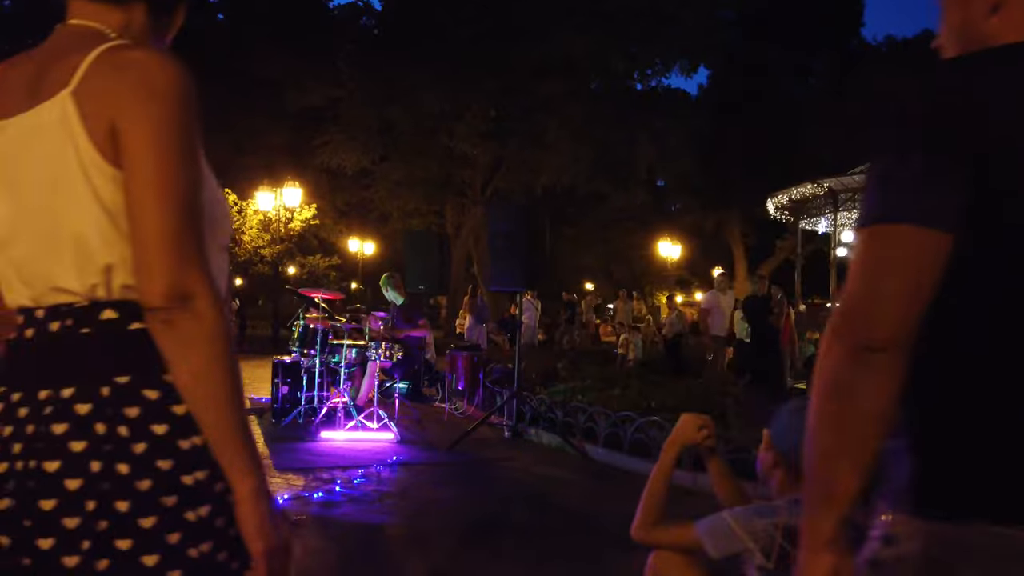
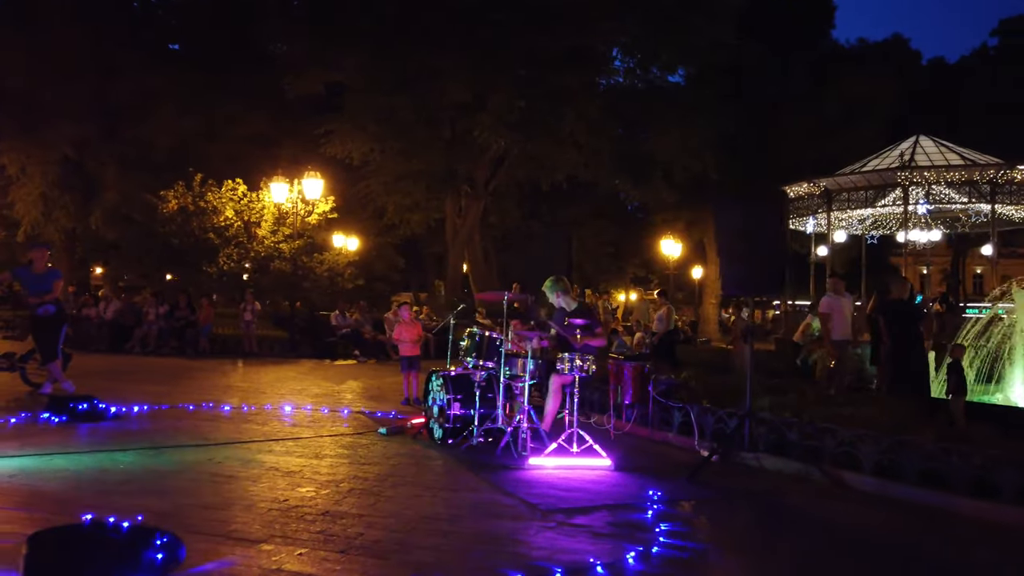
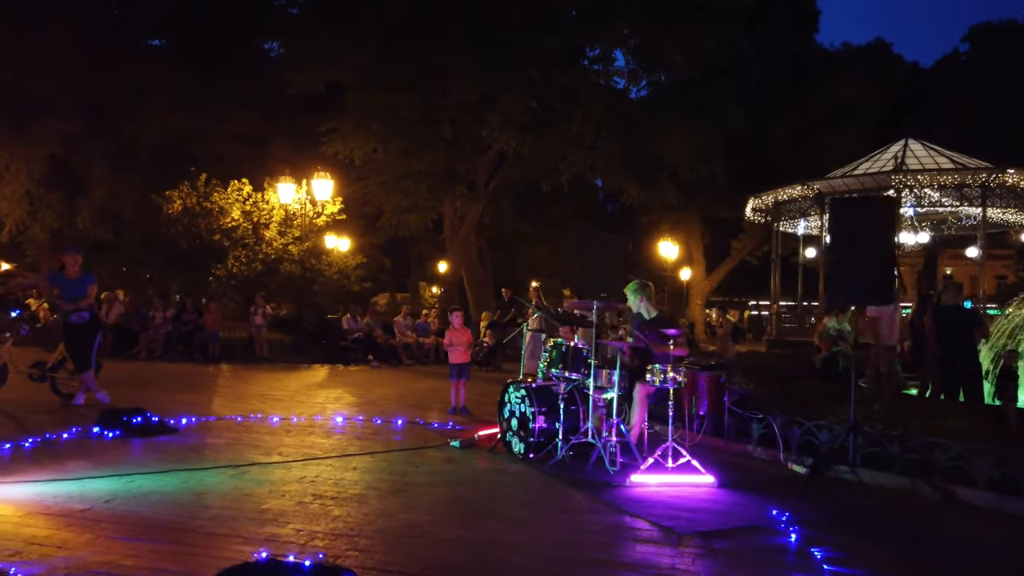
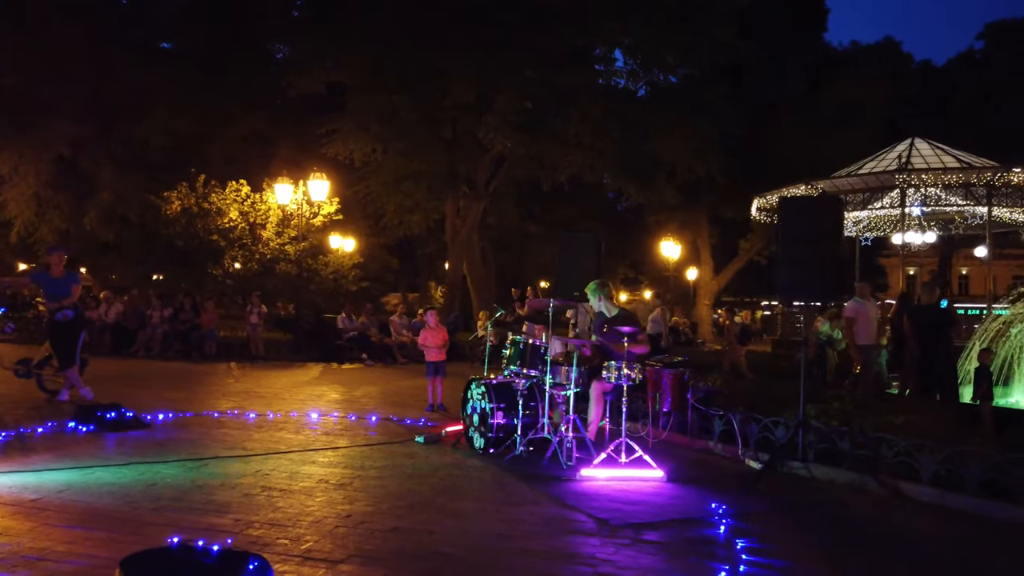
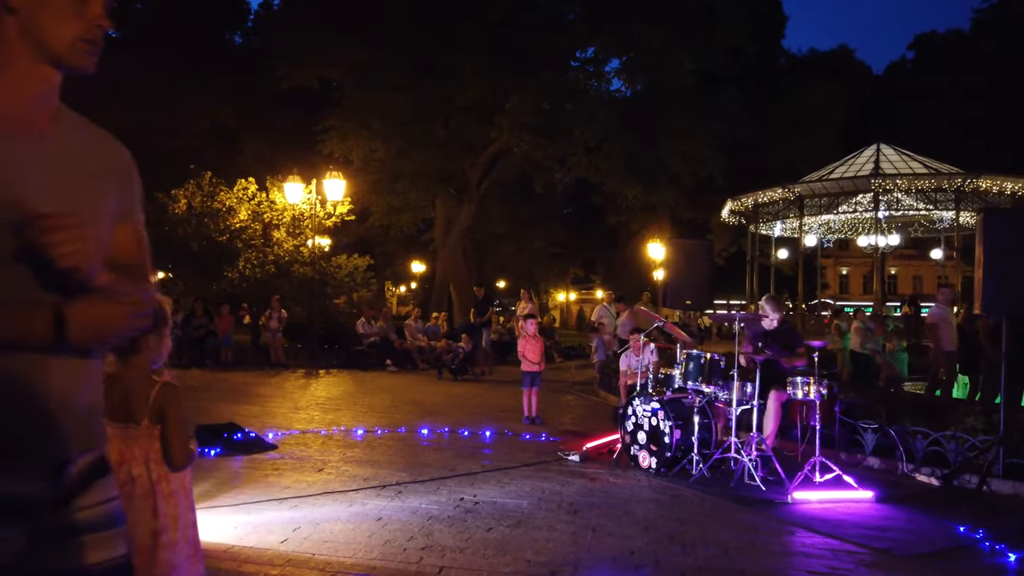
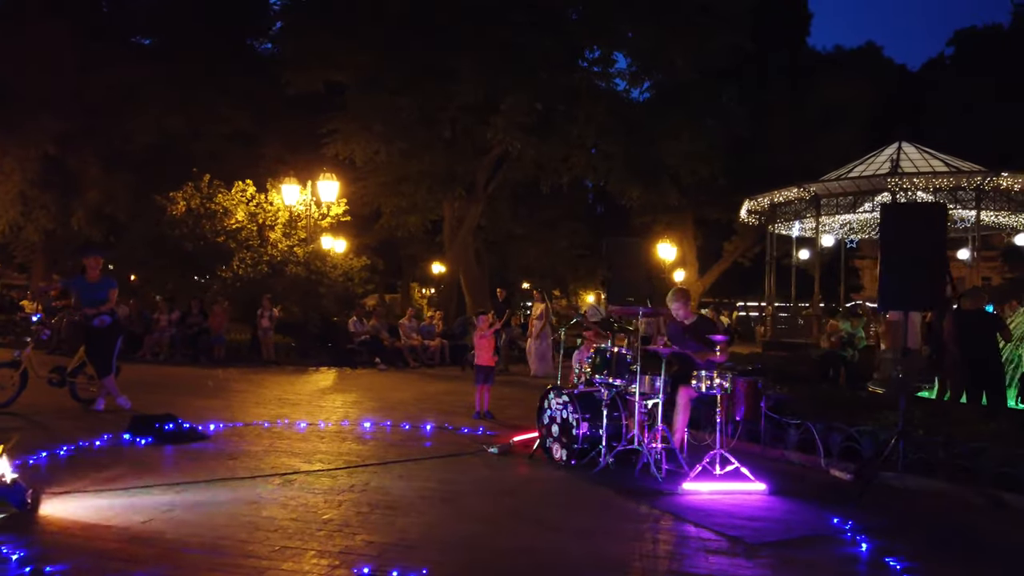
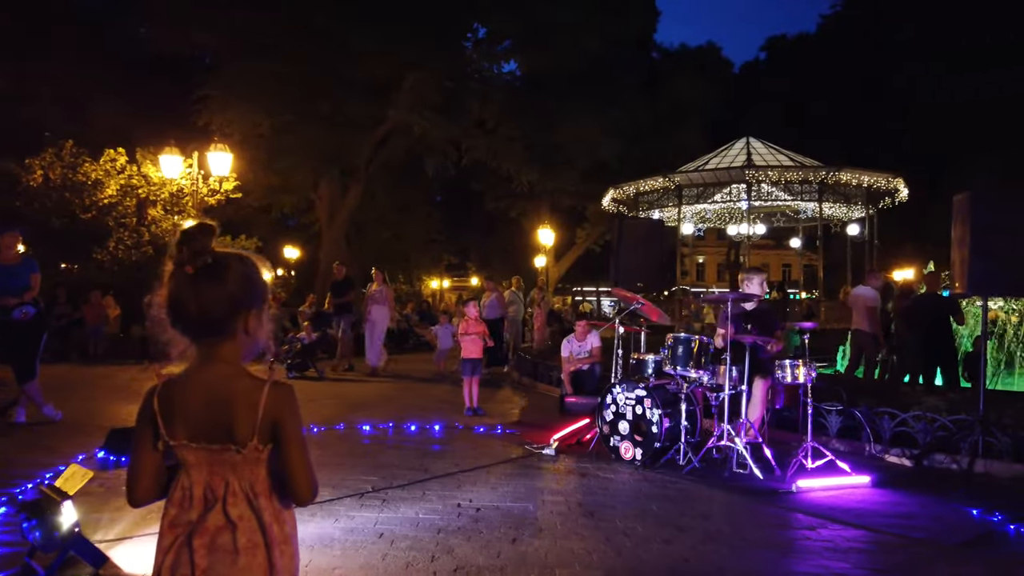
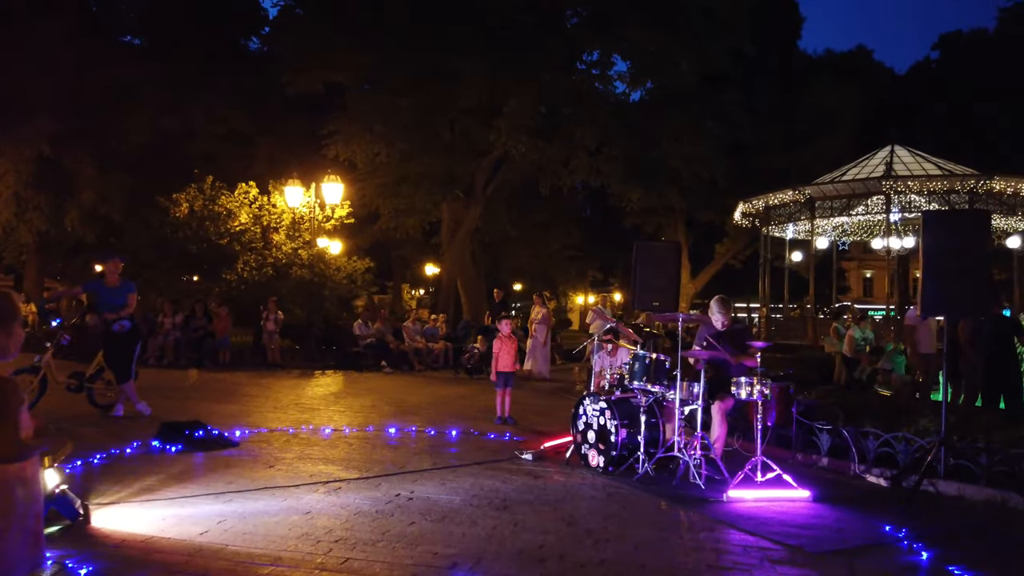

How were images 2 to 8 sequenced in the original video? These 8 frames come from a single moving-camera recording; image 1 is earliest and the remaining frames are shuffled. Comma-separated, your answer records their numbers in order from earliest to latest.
2, 4, 3, 6, 8, 5, 7
